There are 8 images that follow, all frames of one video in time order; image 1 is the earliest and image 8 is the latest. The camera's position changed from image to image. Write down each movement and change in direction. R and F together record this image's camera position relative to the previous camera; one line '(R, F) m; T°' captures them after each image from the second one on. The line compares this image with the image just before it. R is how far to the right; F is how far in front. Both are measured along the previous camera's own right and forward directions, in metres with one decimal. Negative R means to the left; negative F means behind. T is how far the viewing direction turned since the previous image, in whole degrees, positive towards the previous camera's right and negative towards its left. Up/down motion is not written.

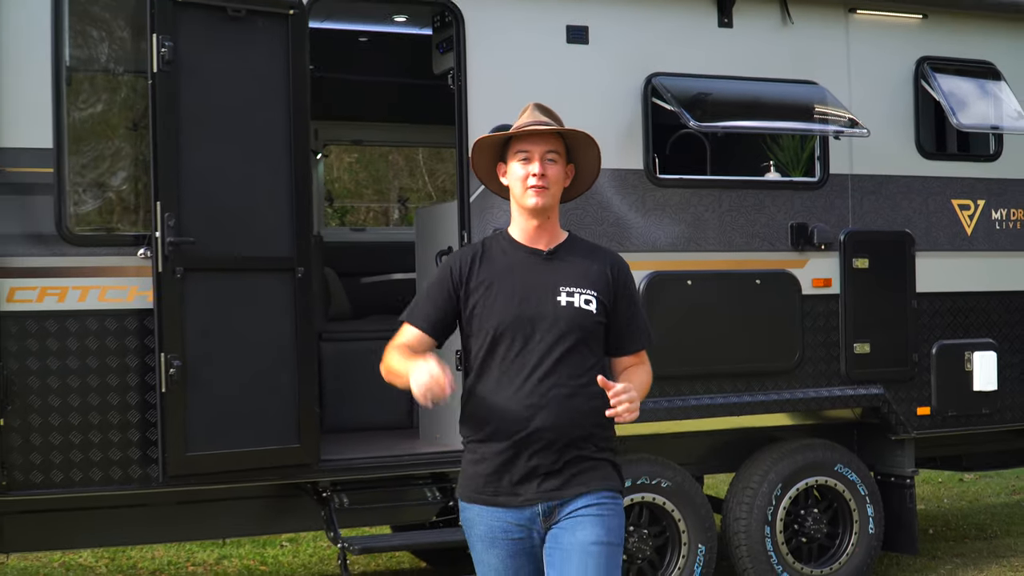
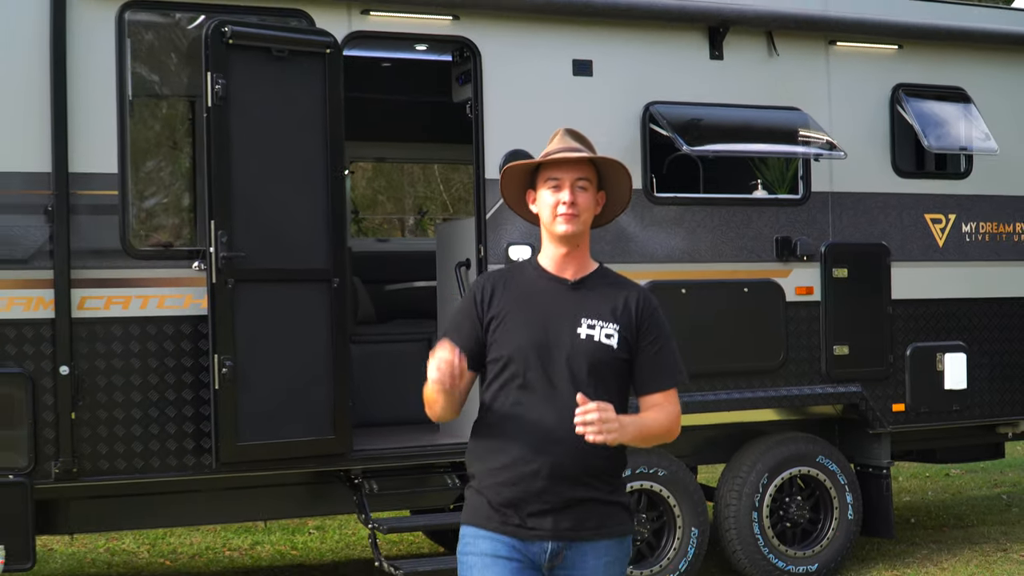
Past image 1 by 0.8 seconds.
(0.0, -0.6) m; 0°
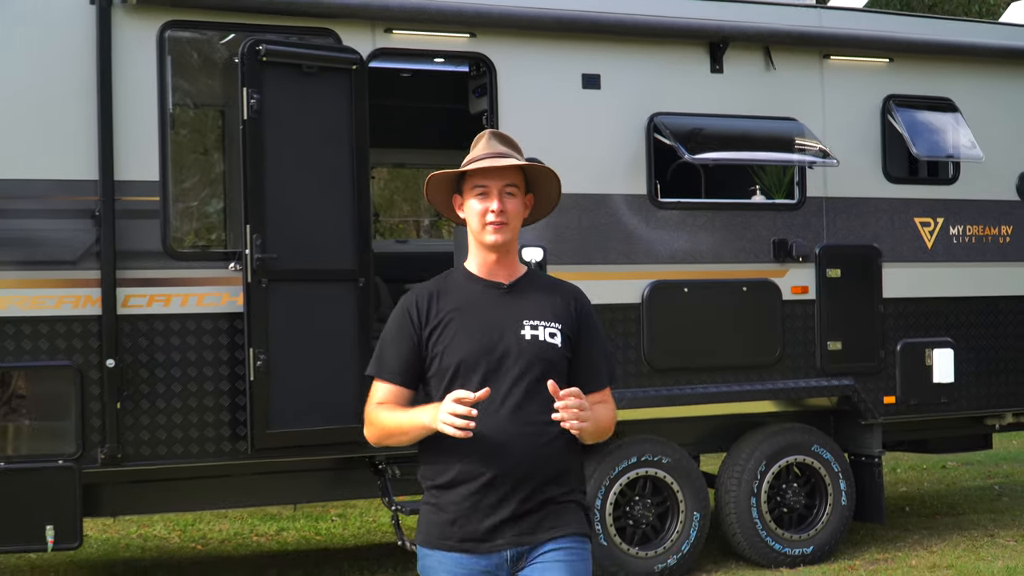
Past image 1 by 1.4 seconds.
(0.0, -0.4) m; 0°
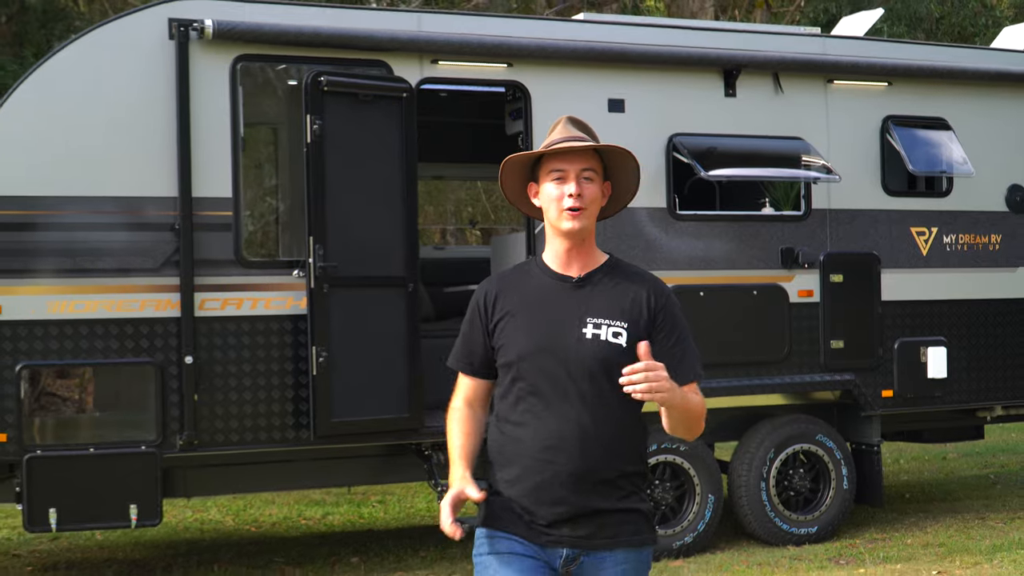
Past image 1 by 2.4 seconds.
(-0.1, -0.7) m; -1°
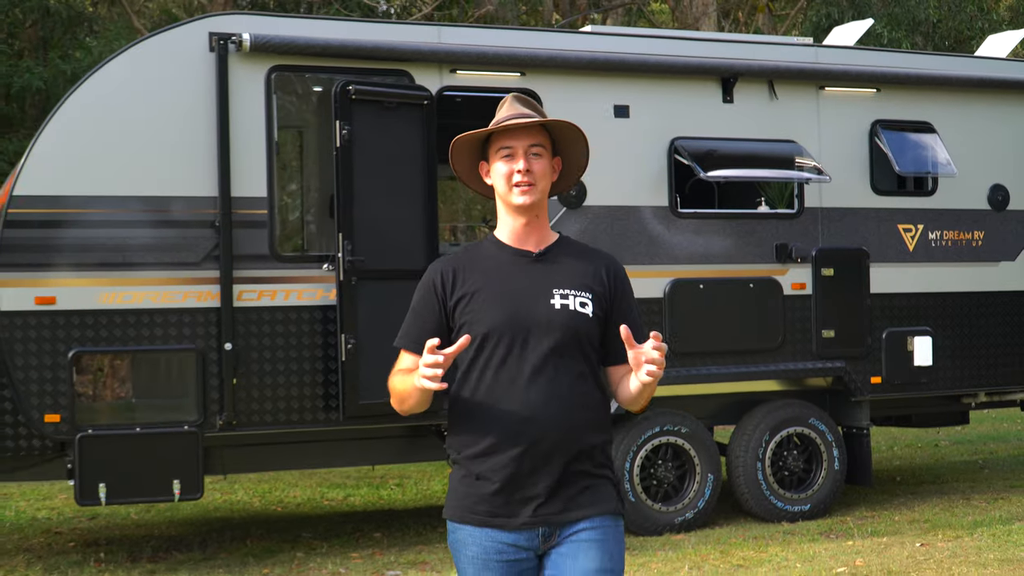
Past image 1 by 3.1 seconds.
(0.0, -0.5) m; 0°
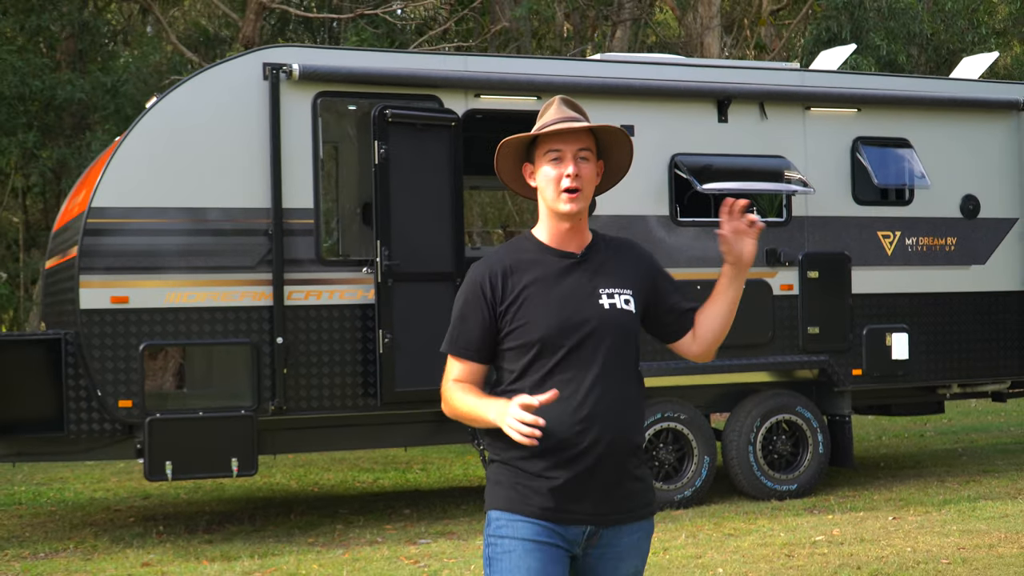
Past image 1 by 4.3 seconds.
(-0.1, -0.9) m; 0°
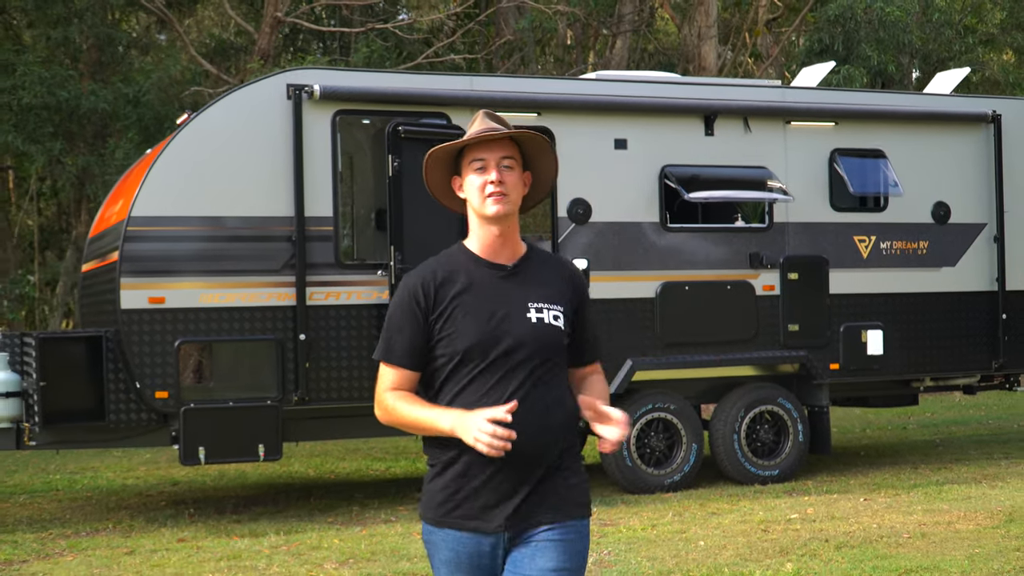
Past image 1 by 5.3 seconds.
(0.0, -0.7) m; 0°
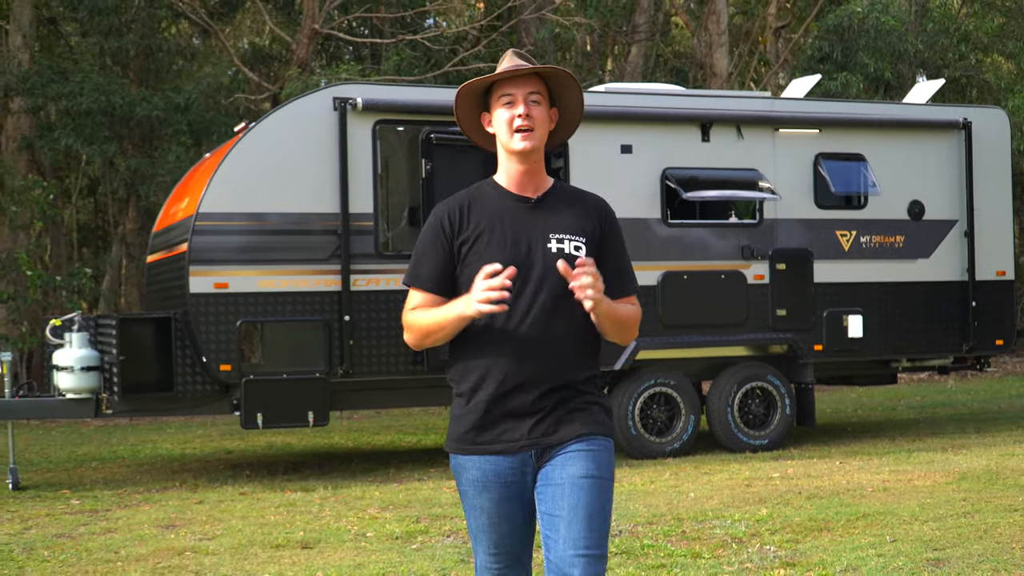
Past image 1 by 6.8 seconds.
(0.0, -1.2) m; -1°
